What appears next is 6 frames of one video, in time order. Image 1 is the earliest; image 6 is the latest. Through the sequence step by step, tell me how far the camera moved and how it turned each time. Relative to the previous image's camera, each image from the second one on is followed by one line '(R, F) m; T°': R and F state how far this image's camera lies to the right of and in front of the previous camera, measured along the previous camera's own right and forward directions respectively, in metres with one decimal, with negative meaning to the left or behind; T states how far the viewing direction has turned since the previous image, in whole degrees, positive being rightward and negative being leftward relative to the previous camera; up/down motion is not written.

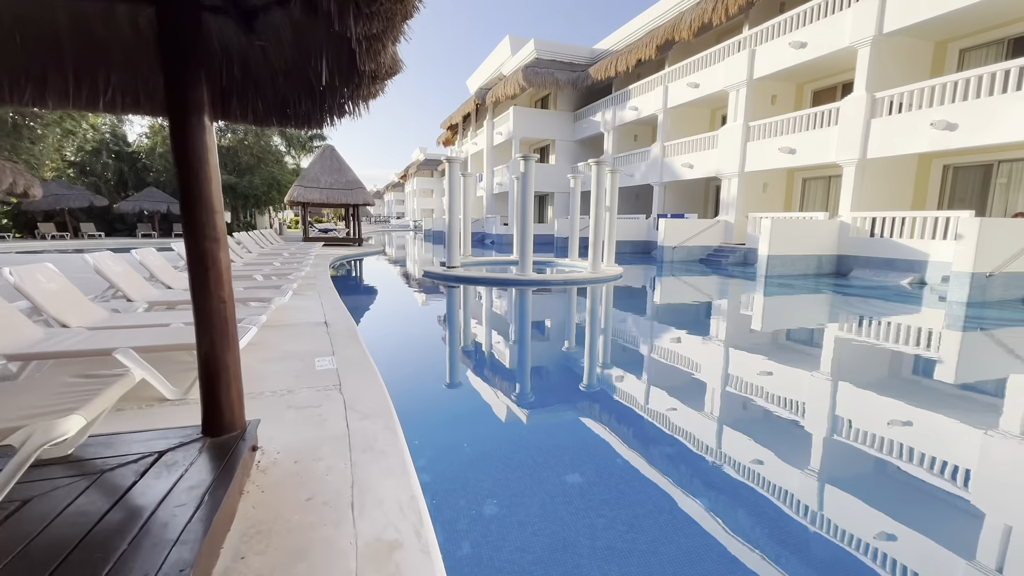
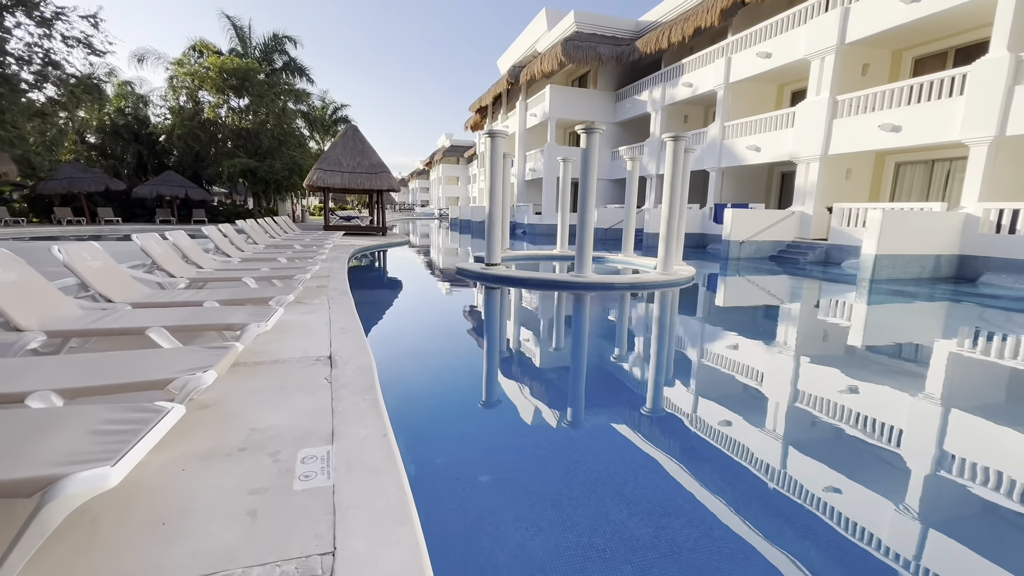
(-0.4, +1.4) m; -3°
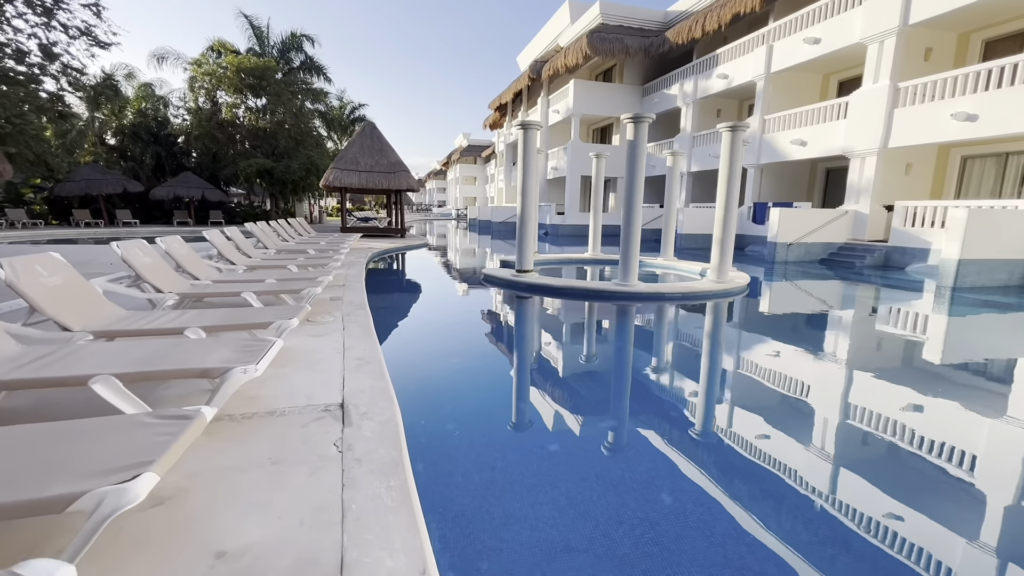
(-0.2, +0.7) m; -2°
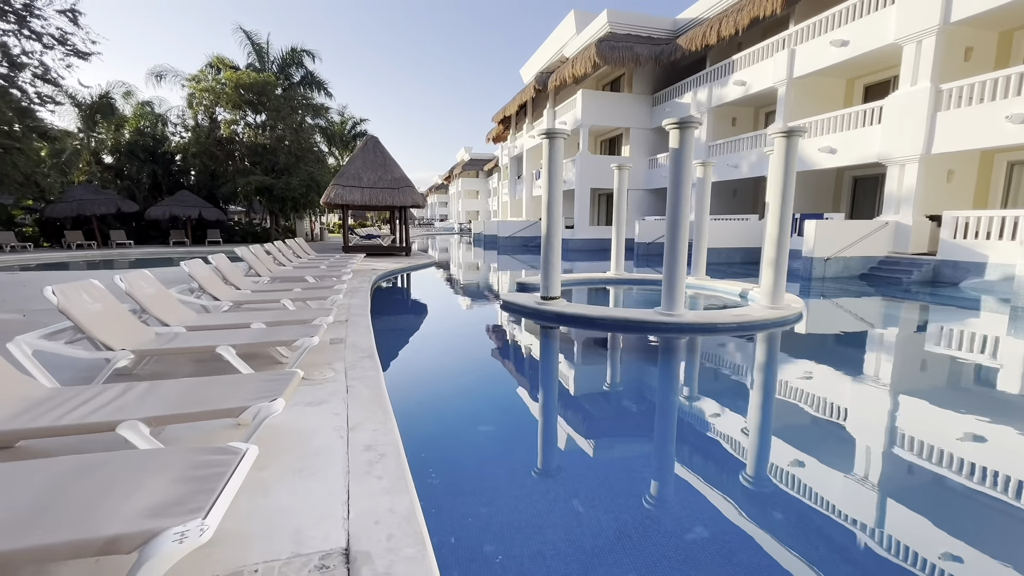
(-0.3, +0.7) m; 0°
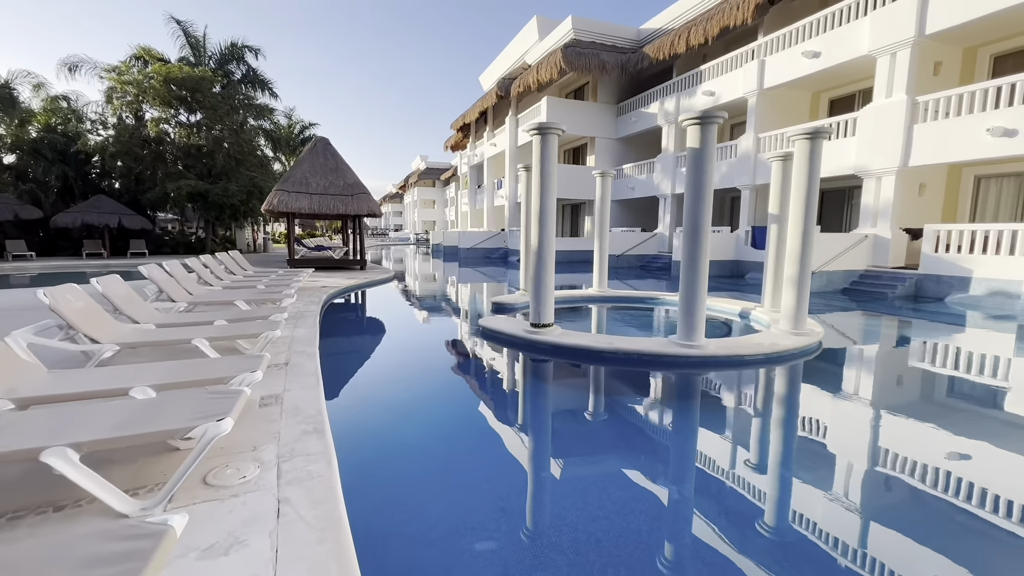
(-0.3, +0.9) m; +6°
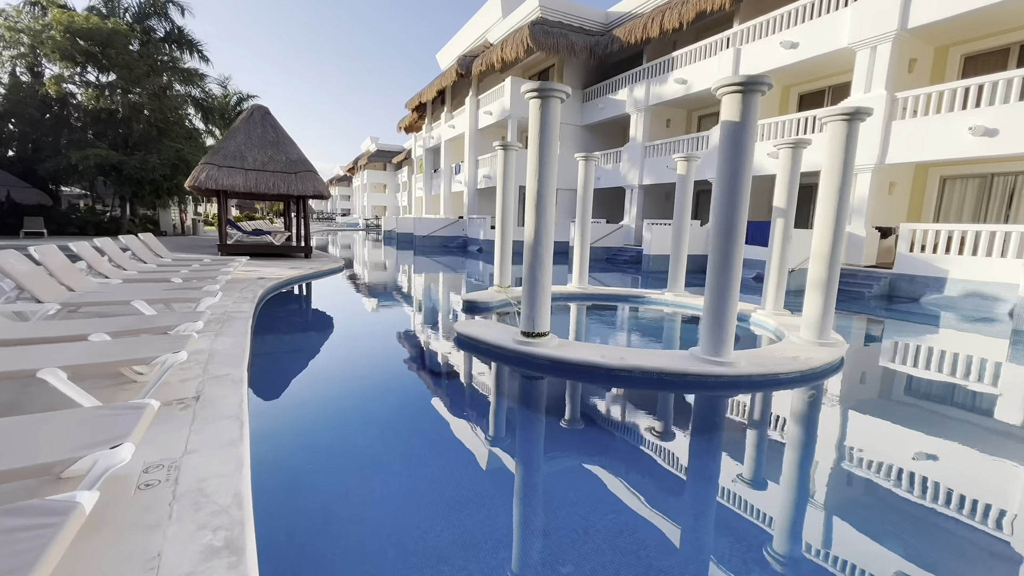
(-0.3, +0.9) m; +6°
